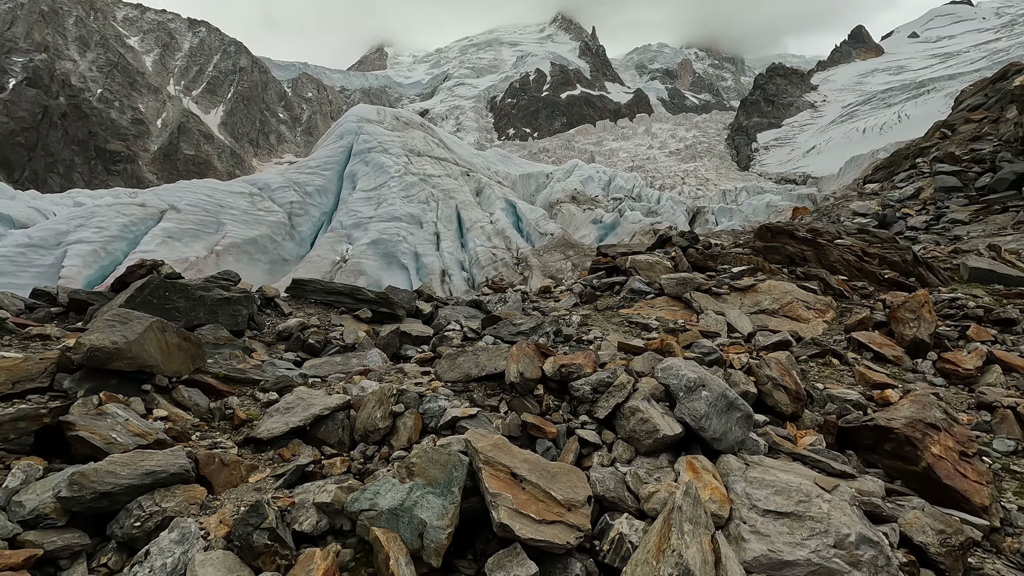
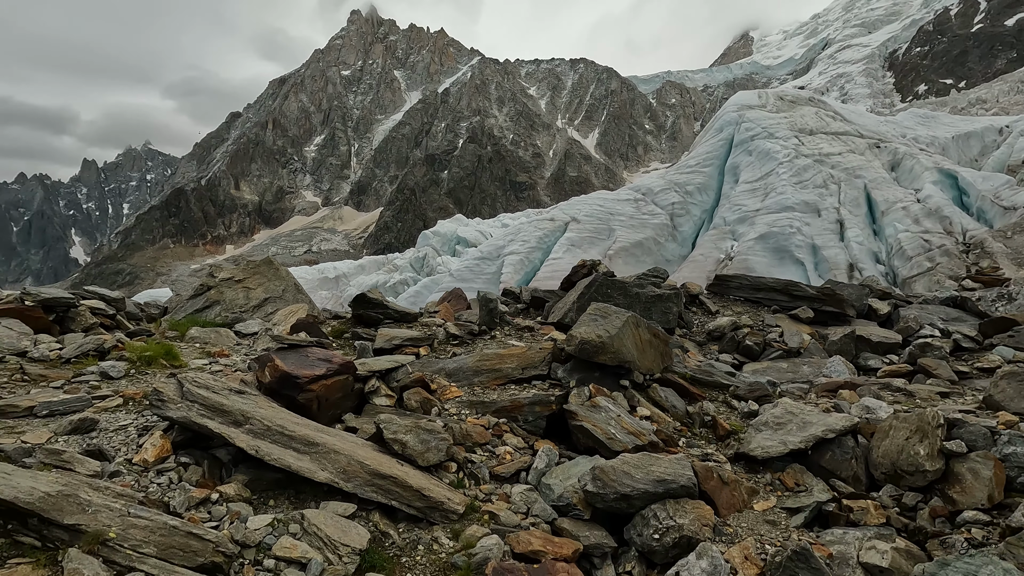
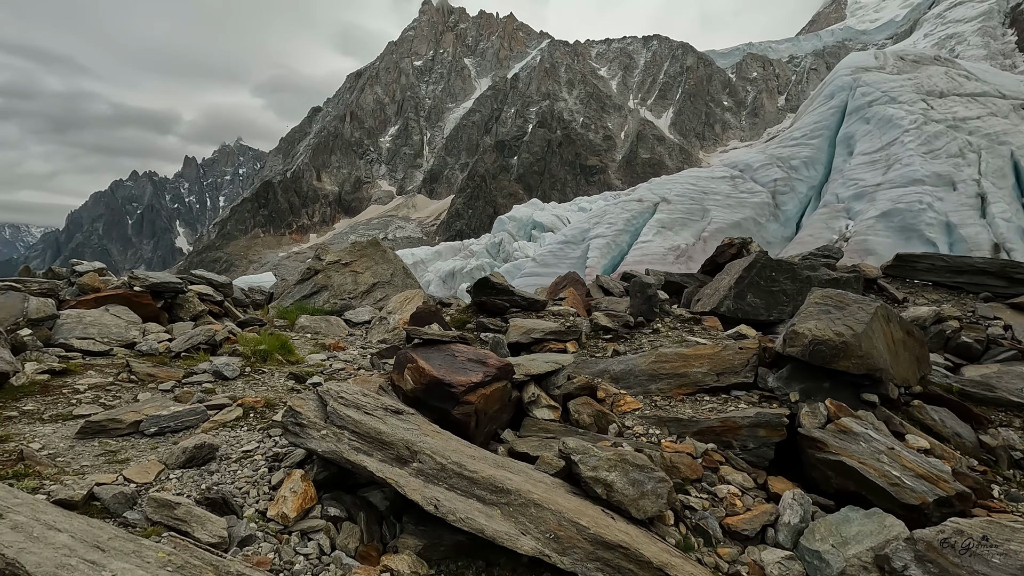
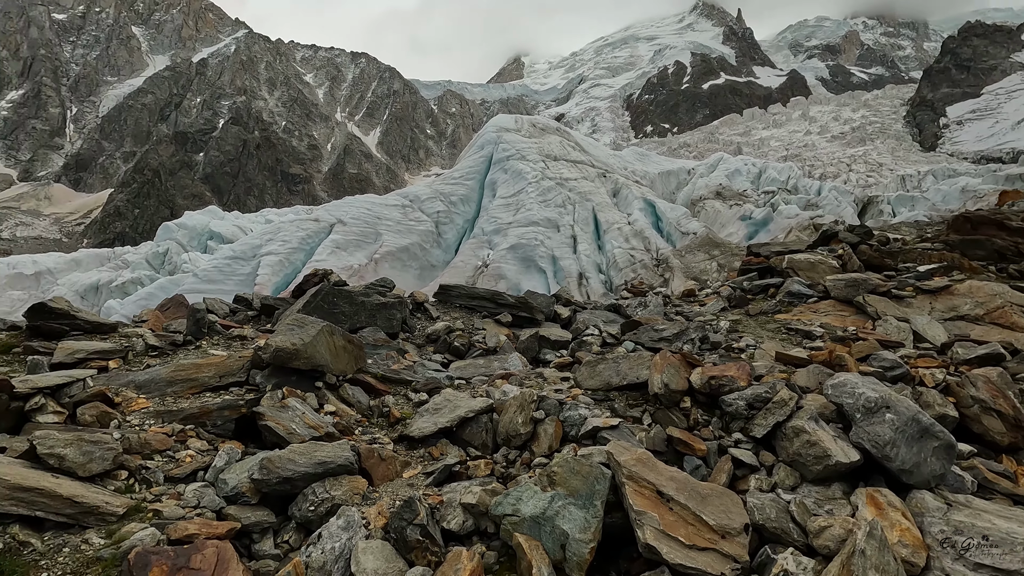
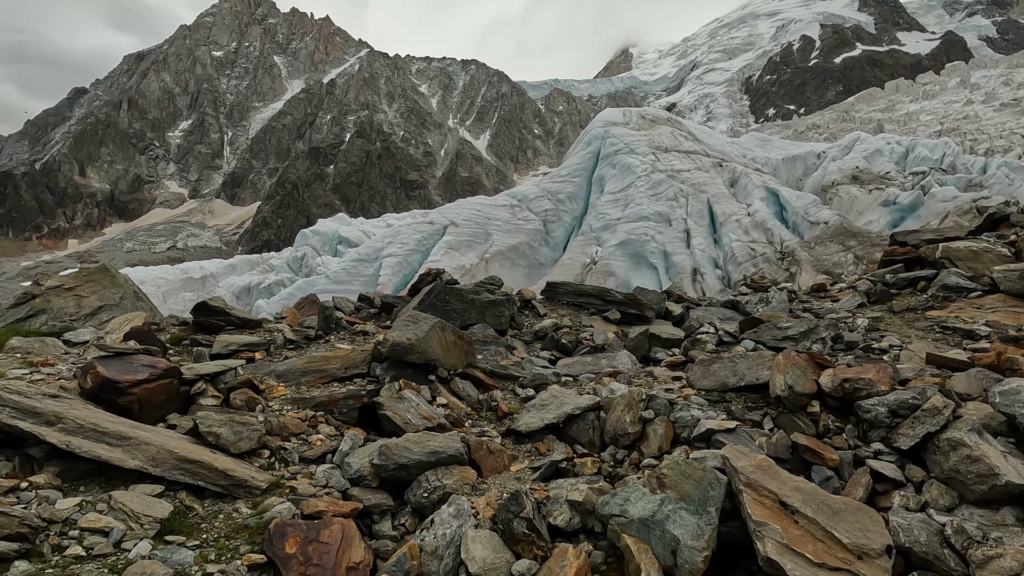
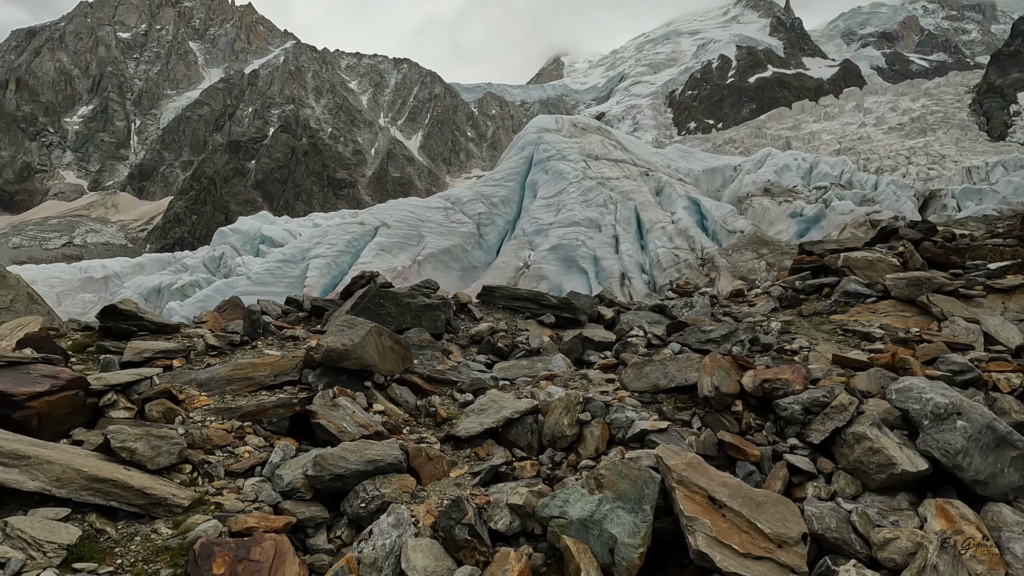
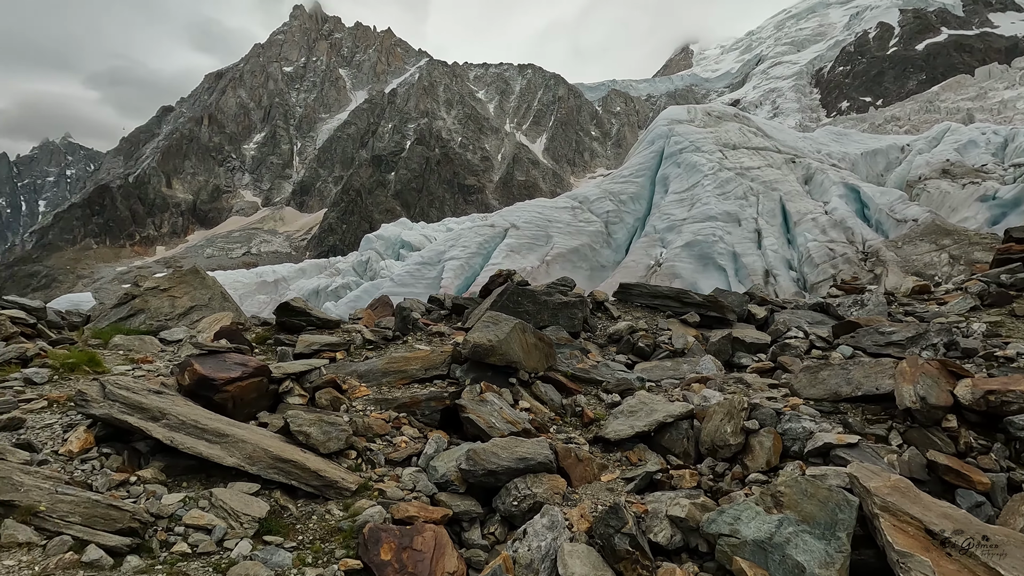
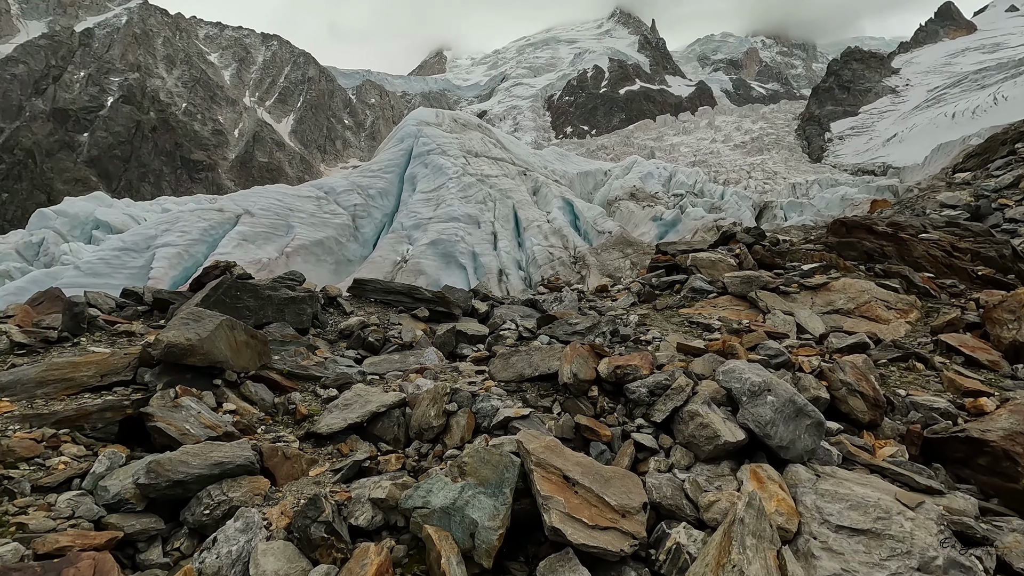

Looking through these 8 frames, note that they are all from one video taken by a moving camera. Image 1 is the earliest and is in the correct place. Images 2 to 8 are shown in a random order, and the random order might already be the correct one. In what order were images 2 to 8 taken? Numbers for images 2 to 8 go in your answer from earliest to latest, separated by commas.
8, 4, 6, 5, 7, 2, 3
